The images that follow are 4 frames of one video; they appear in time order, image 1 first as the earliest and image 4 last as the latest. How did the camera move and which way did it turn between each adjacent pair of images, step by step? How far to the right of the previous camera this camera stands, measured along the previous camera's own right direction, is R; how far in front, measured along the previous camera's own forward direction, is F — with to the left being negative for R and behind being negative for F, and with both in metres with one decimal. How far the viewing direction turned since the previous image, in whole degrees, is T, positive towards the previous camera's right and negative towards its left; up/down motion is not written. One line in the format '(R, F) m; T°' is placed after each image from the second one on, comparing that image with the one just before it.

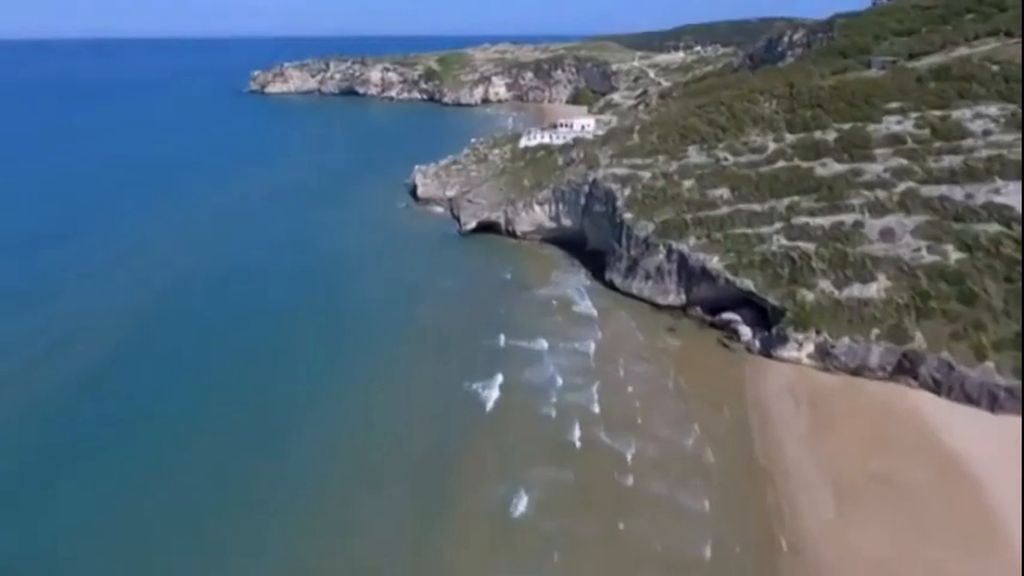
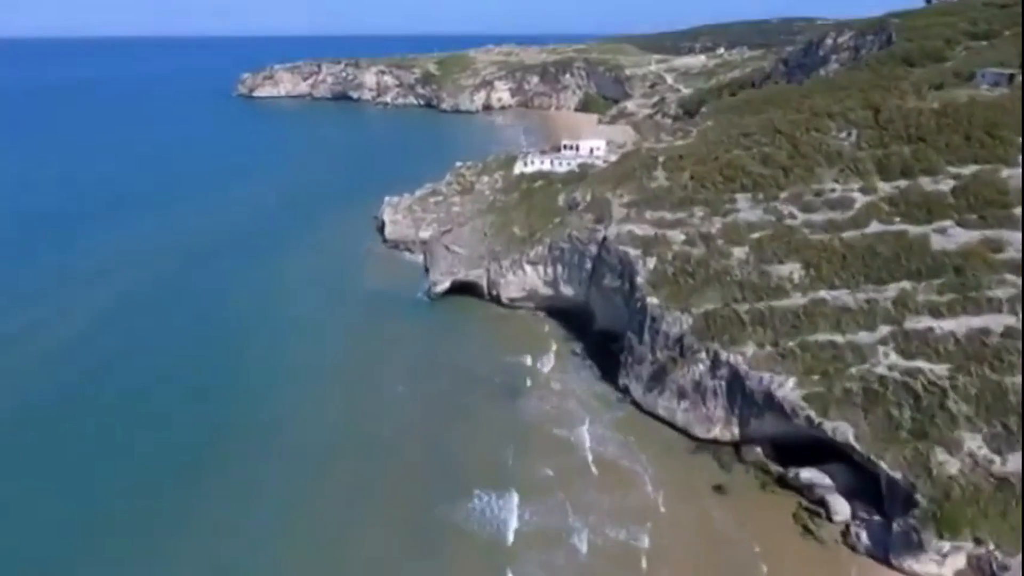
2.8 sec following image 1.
(+1.0, +13.2) m; -1°
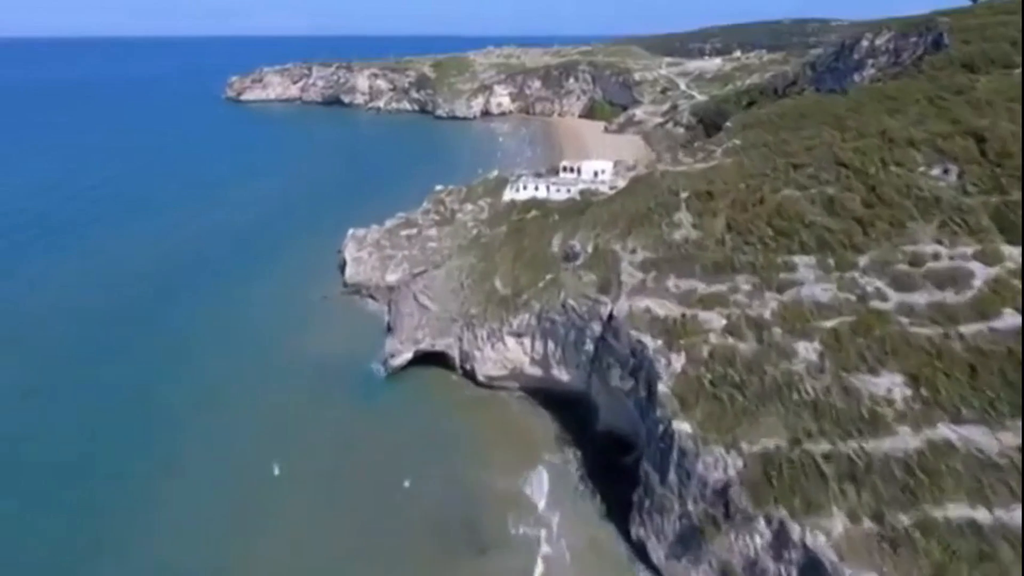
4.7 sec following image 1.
(+0.8, +9.4) m; 0°
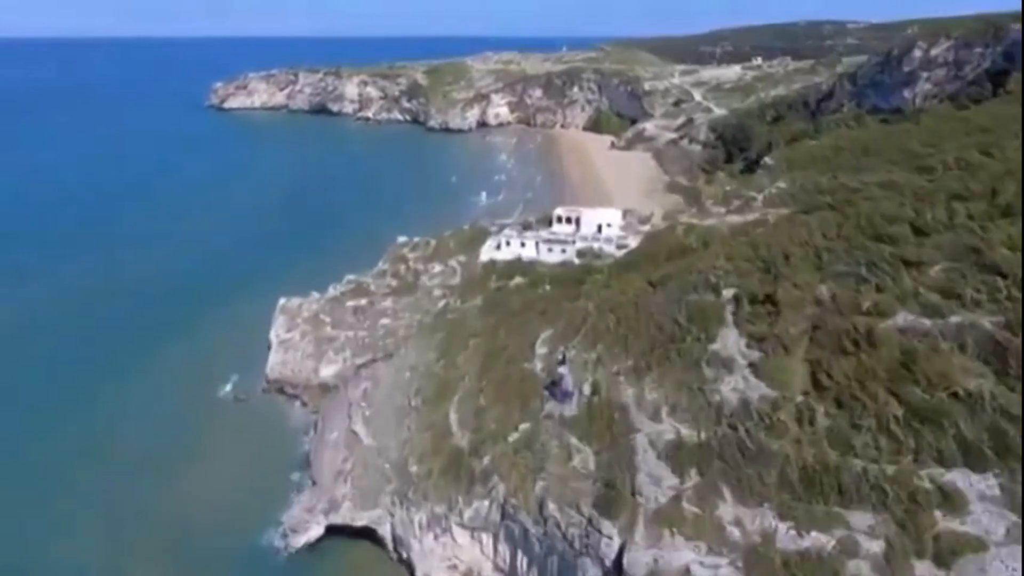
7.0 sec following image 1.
(+0.9, +10.8) m; 0°
